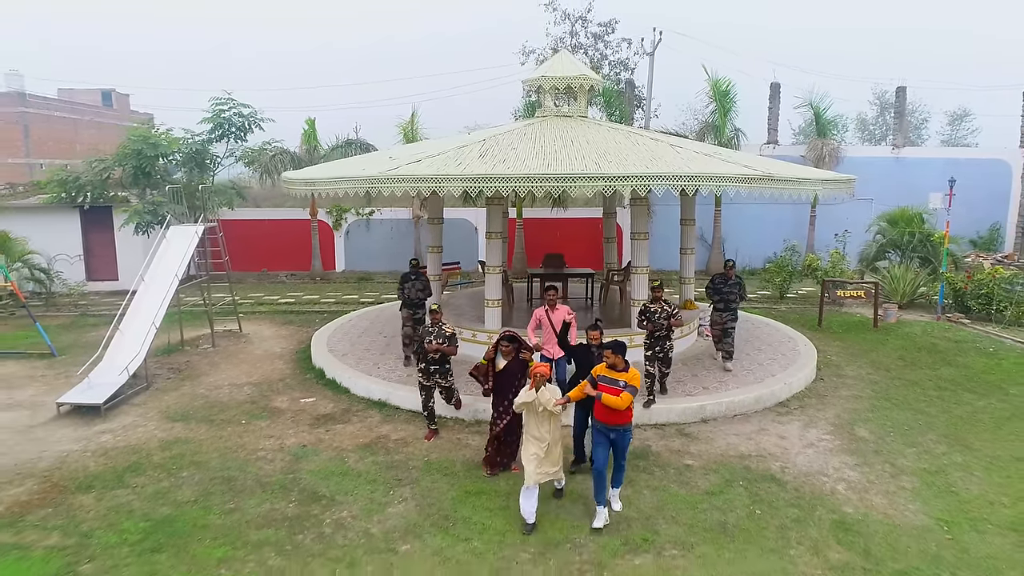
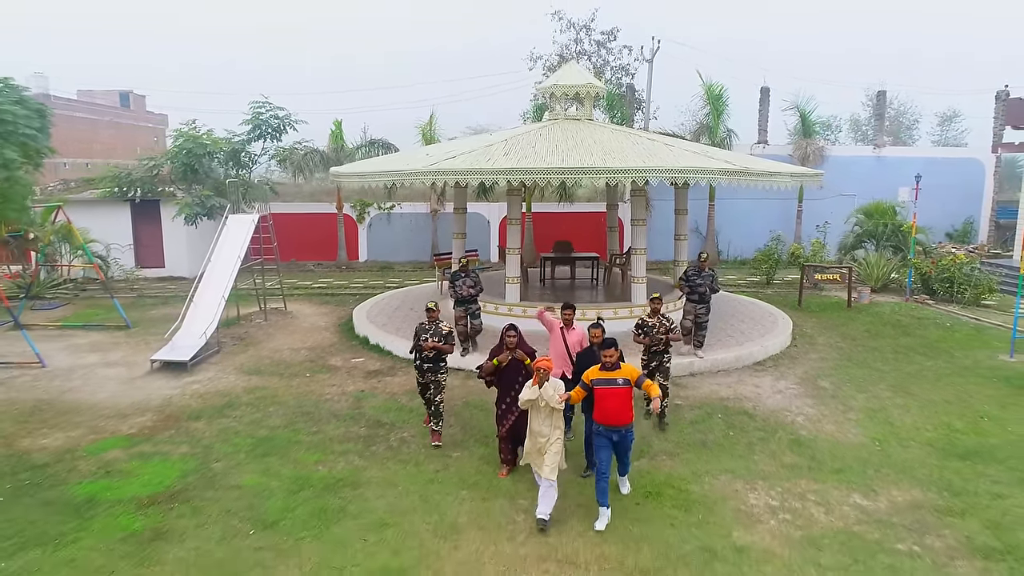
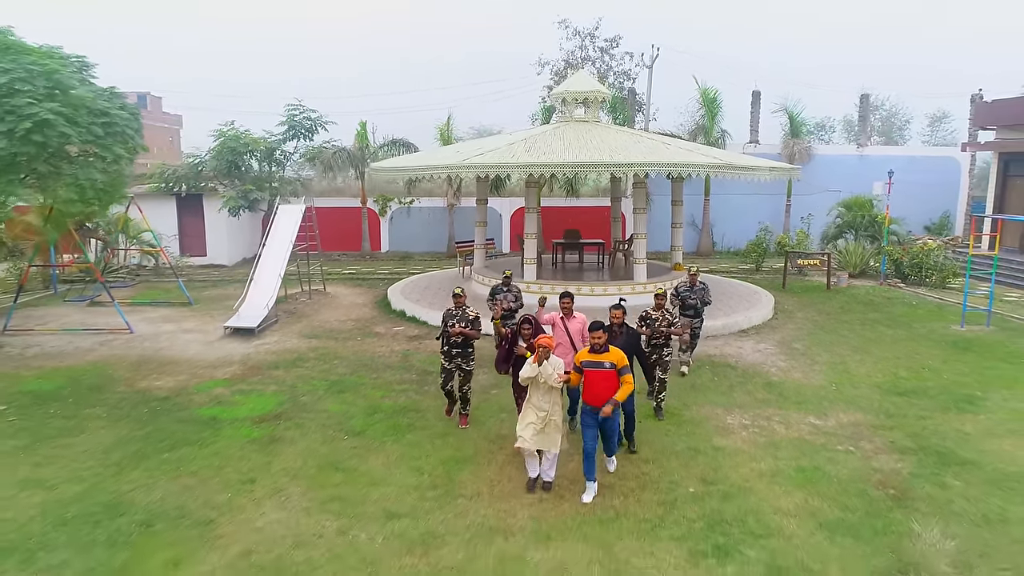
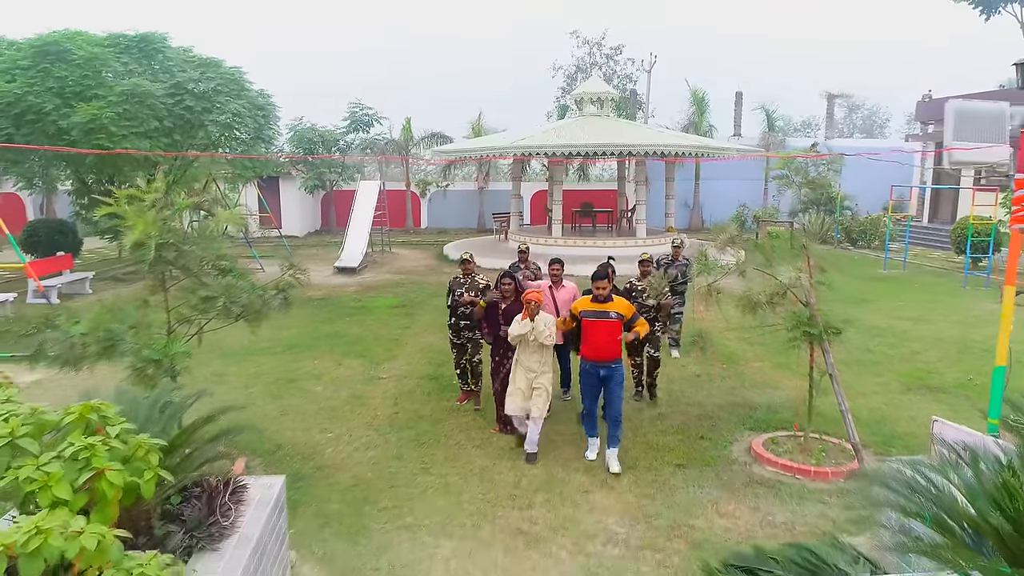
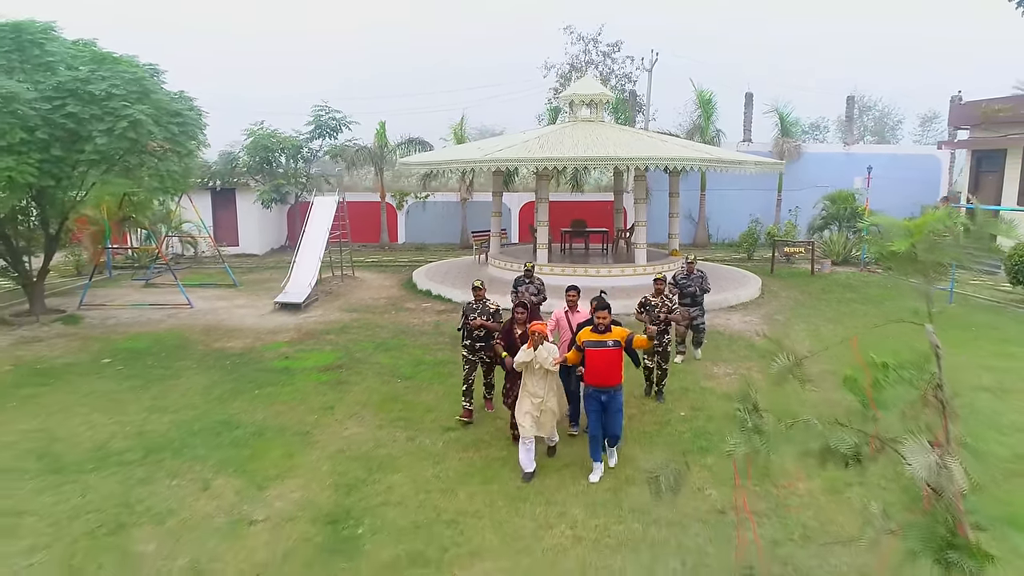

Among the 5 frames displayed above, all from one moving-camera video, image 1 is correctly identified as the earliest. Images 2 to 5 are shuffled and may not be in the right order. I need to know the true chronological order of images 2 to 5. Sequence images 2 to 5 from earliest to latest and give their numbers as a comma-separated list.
2, 3, 5, 4
